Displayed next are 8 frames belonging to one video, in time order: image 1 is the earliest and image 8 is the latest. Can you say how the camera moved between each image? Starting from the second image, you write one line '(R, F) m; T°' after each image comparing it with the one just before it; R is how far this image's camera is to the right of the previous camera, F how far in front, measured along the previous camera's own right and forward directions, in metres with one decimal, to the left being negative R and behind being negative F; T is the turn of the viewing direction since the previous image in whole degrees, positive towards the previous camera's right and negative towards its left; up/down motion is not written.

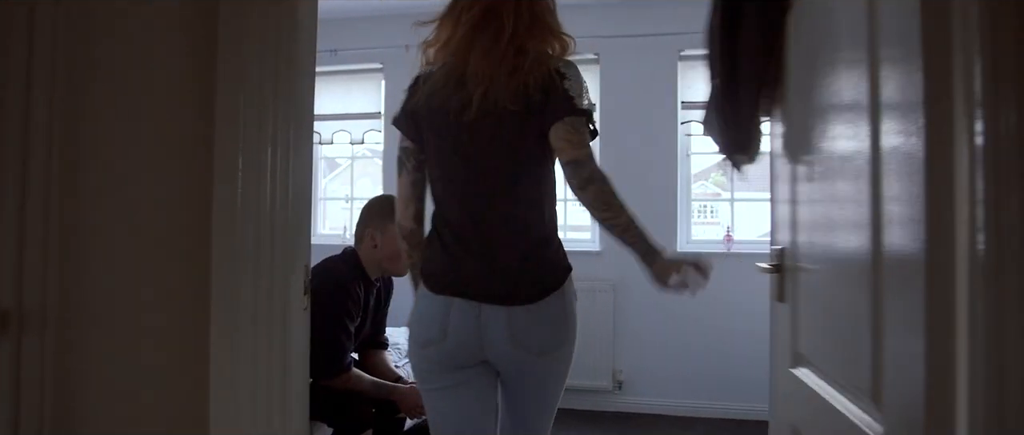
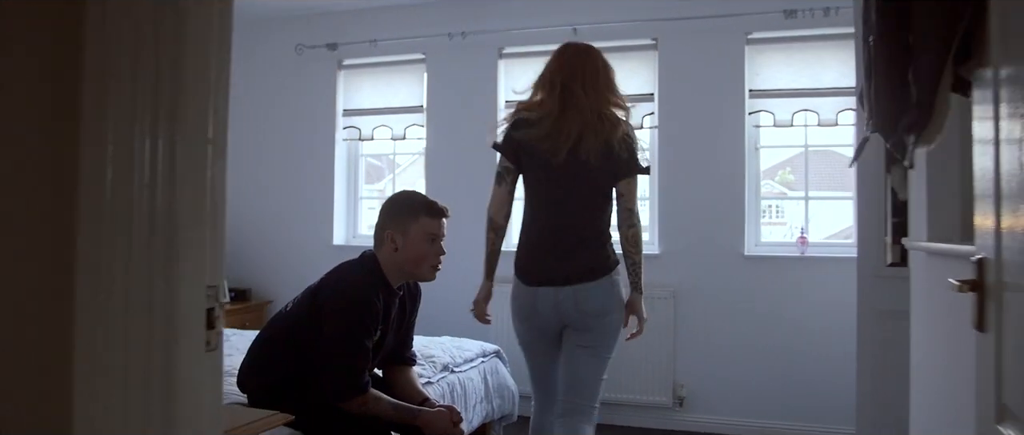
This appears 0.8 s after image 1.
(0.0, +0.3) m; -5°
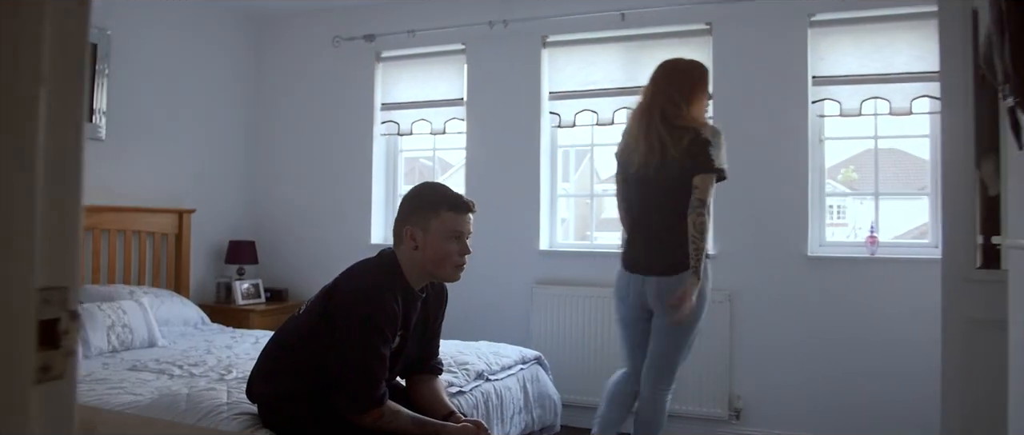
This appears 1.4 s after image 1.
(+0.1, +0.2) m; -4°
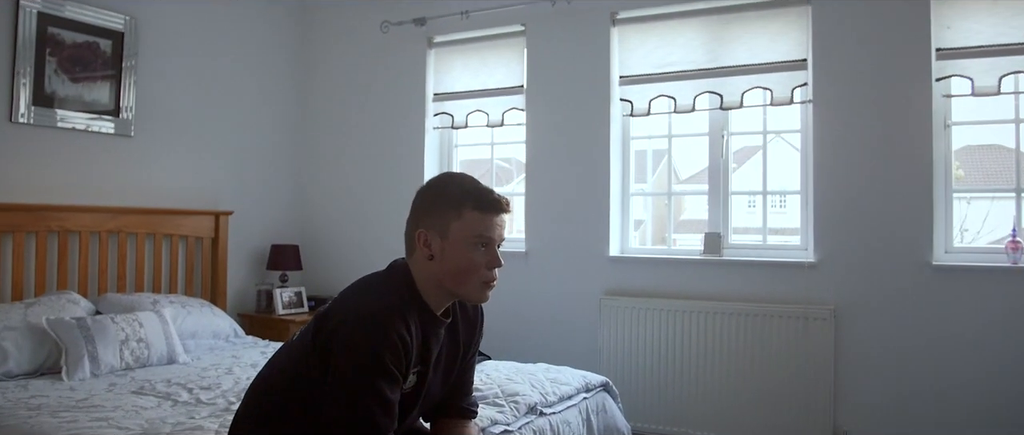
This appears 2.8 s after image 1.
(+0.1, +0.5) m; -6°
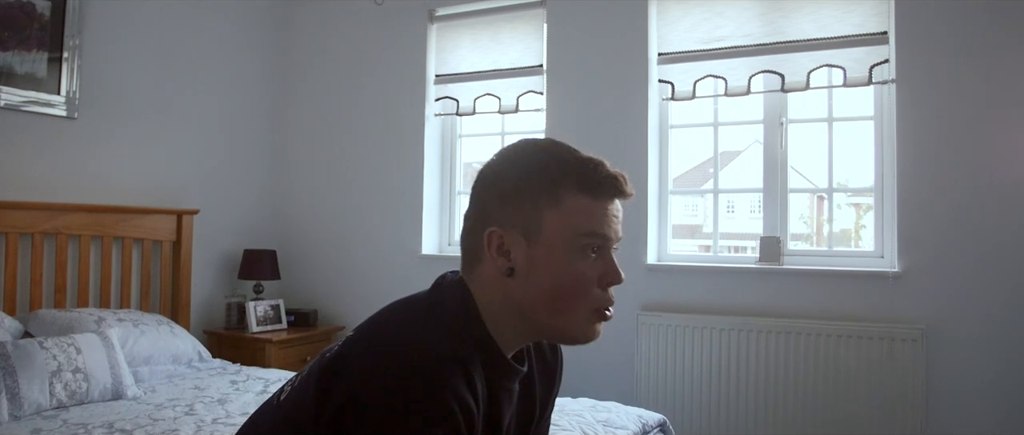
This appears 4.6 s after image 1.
(-0.2, +0.5) m; +2°
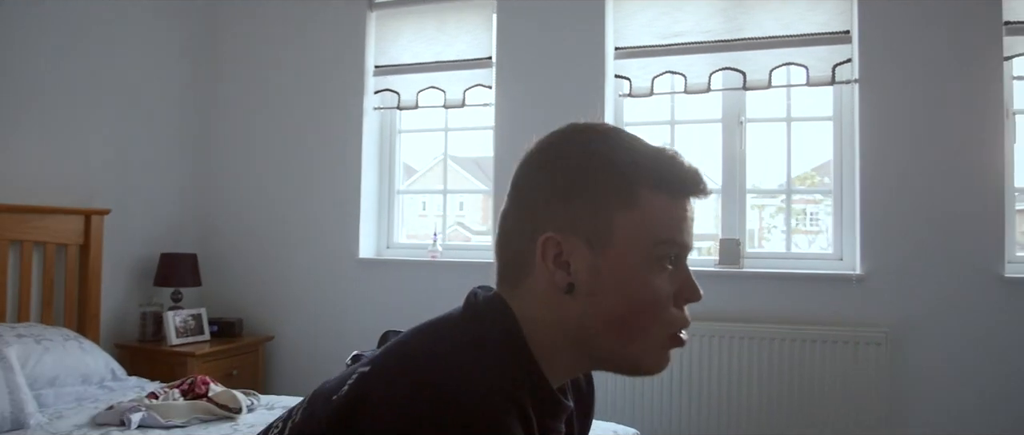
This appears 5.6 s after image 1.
(-0.1, +0.2) m; +7°
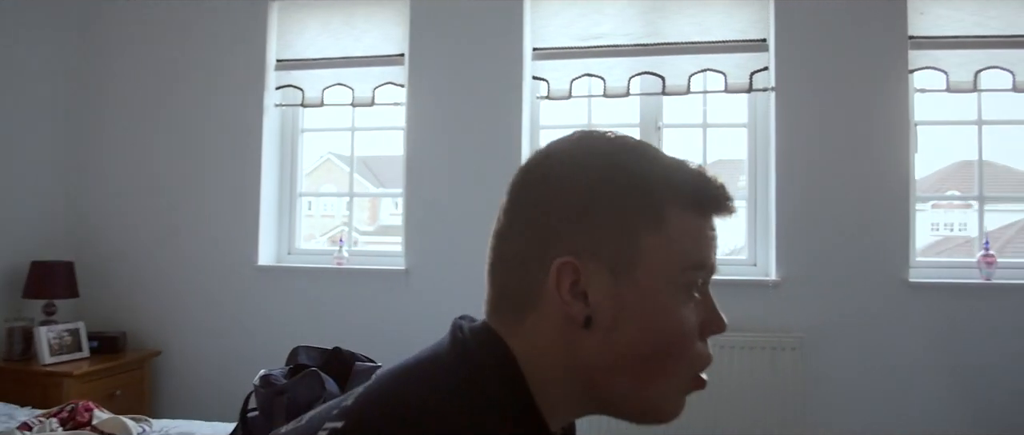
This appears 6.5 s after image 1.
(-0.1, +0.1) m; +8°
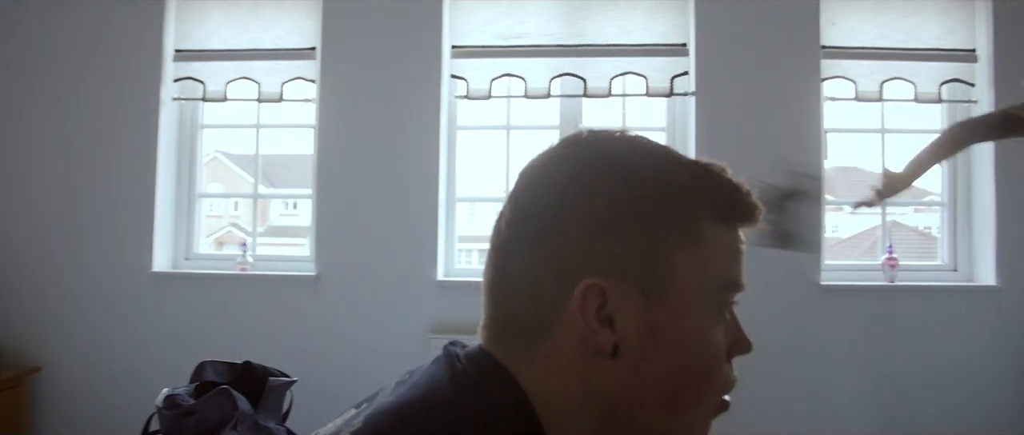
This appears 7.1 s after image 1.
(-0.1, +0.1) m; +8°
